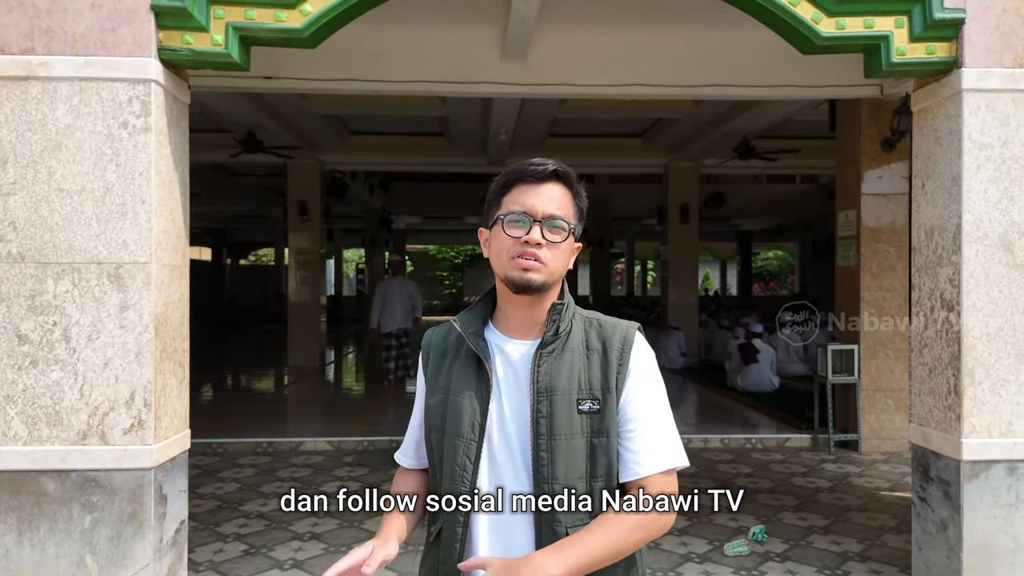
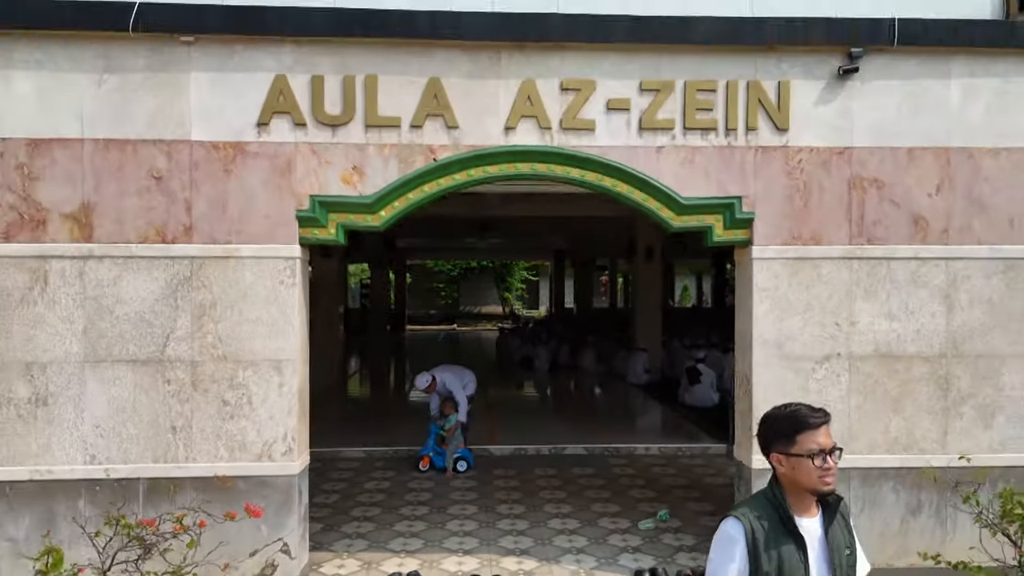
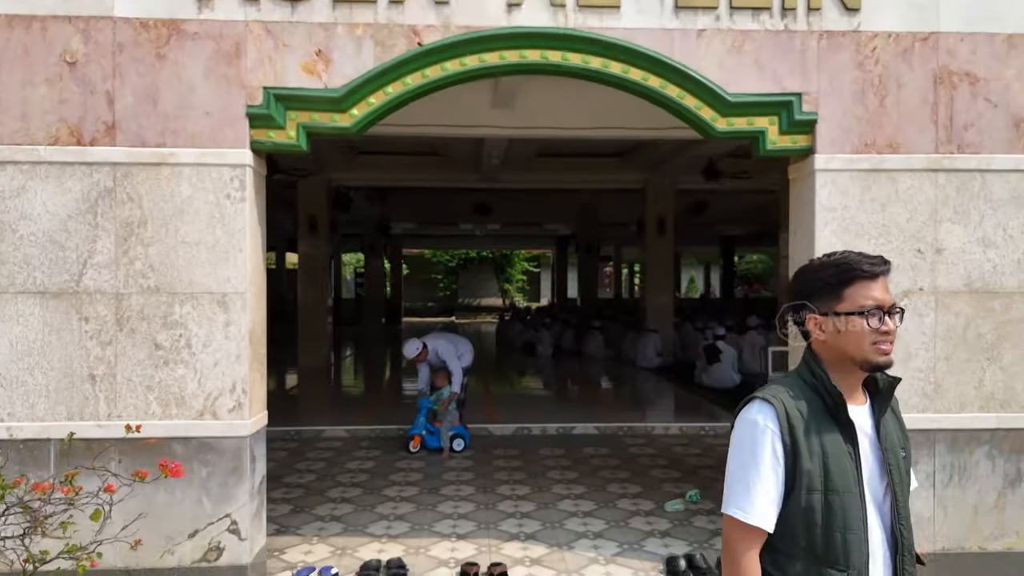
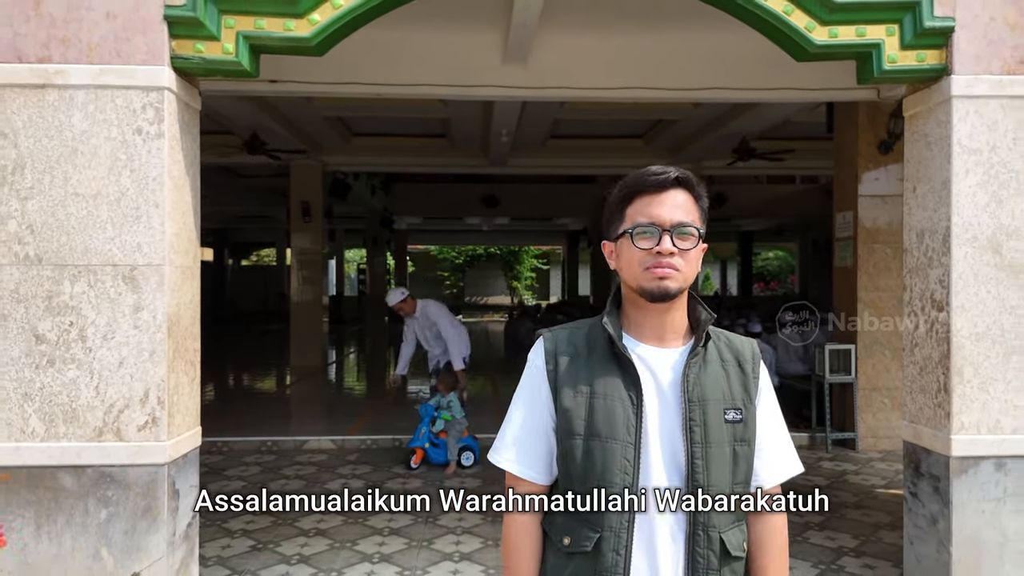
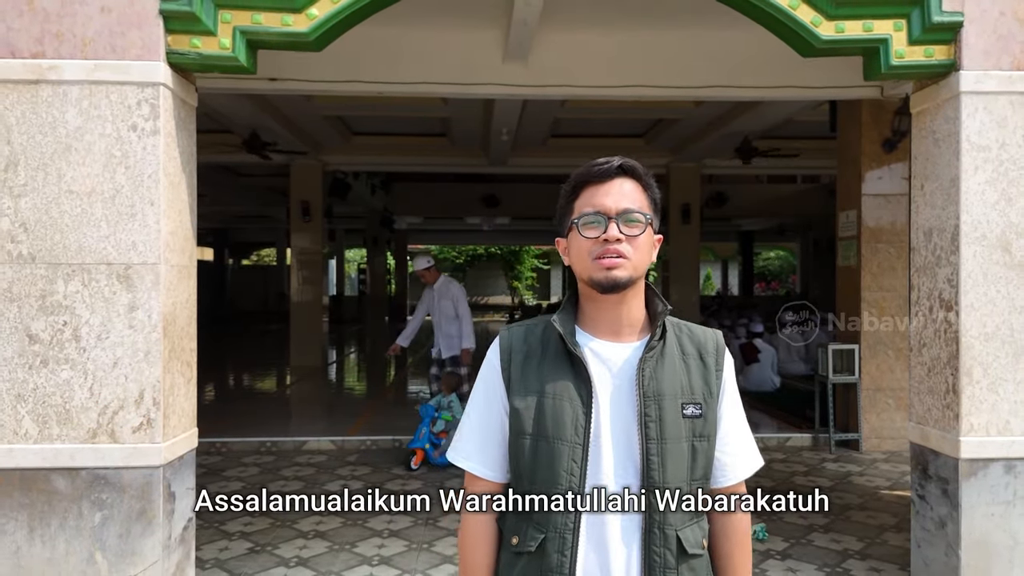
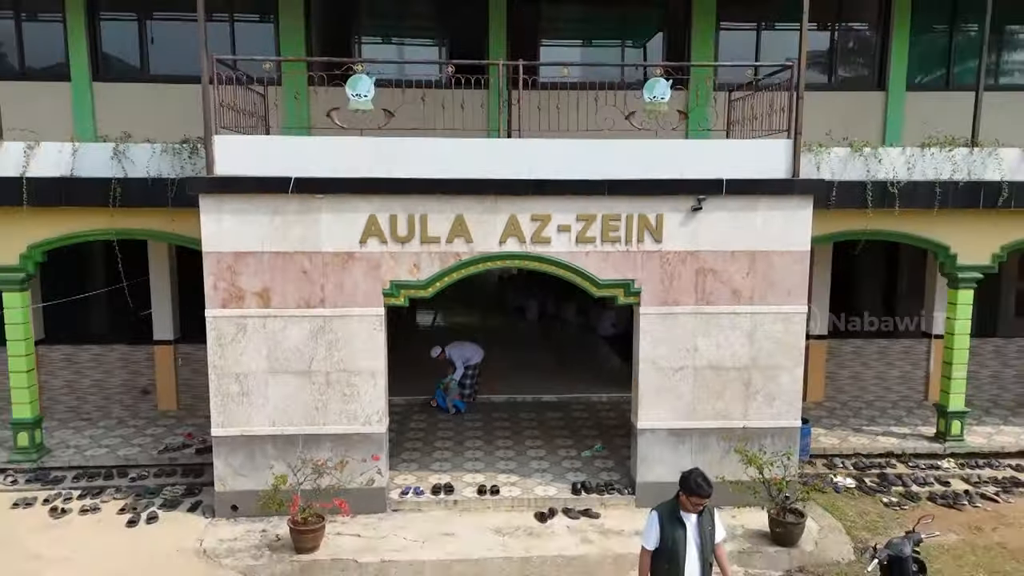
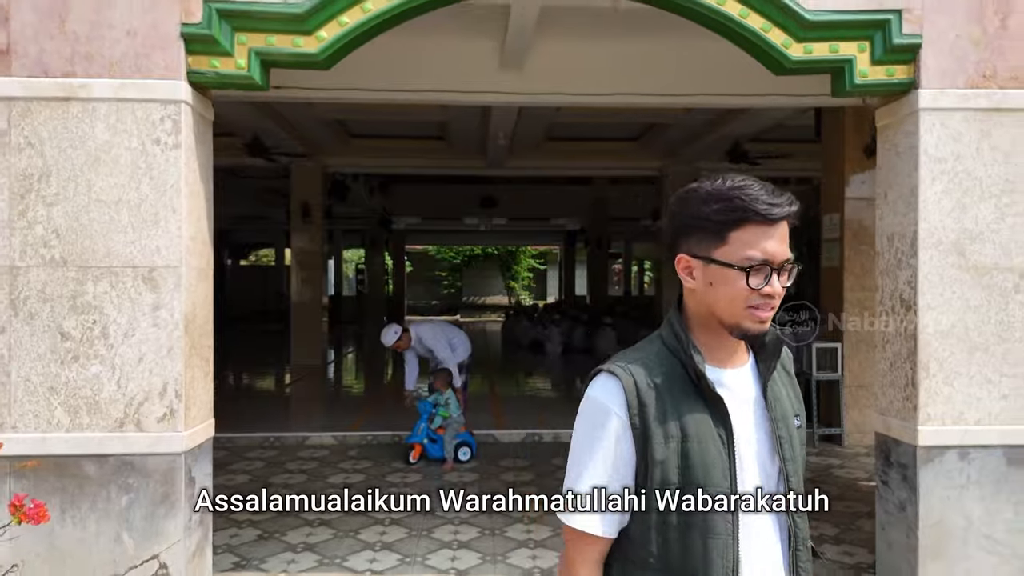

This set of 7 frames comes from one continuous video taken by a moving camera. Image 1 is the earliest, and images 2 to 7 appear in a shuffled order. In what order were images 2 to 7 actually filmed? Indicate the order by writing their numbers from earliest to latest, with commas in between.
5, 4, 7, 3, 2, 6
